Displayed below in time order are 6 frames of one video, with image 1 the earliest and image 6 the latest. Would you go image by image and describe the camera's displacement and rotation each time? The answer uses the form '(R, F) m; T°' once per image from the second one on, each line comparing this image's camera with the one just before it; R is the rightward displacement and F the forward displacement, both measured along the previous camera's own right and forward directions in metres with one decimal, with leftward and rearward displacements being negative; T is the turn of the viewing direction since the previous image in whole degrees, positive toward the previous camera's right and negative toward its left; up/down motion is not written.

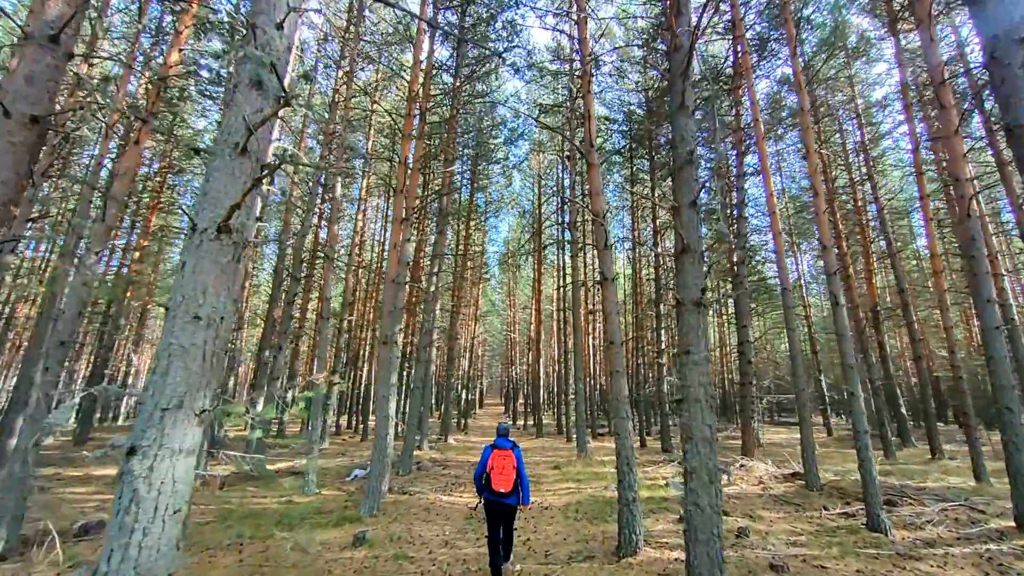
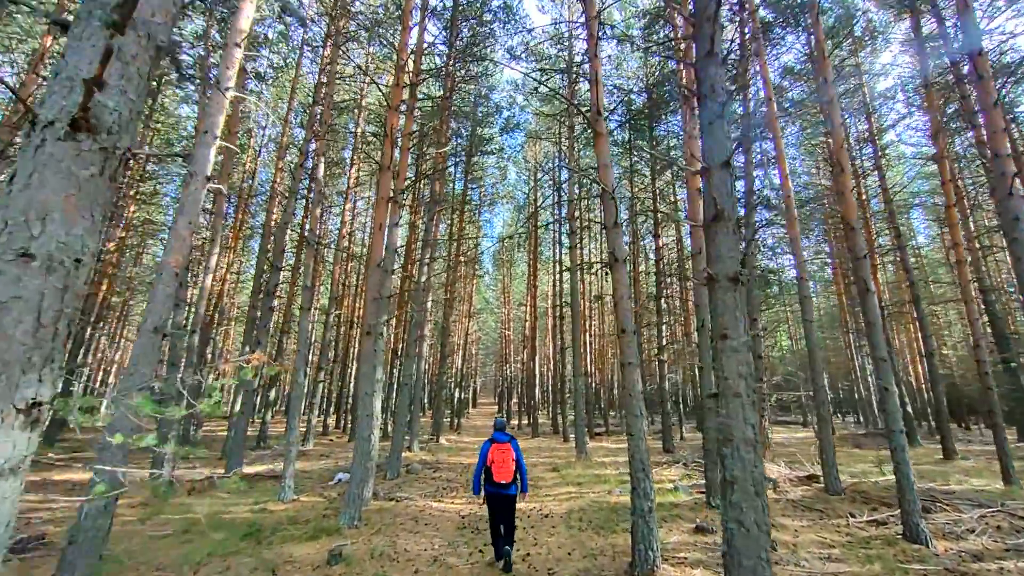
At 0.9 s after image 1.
(0.0, +0.6) m; +1°
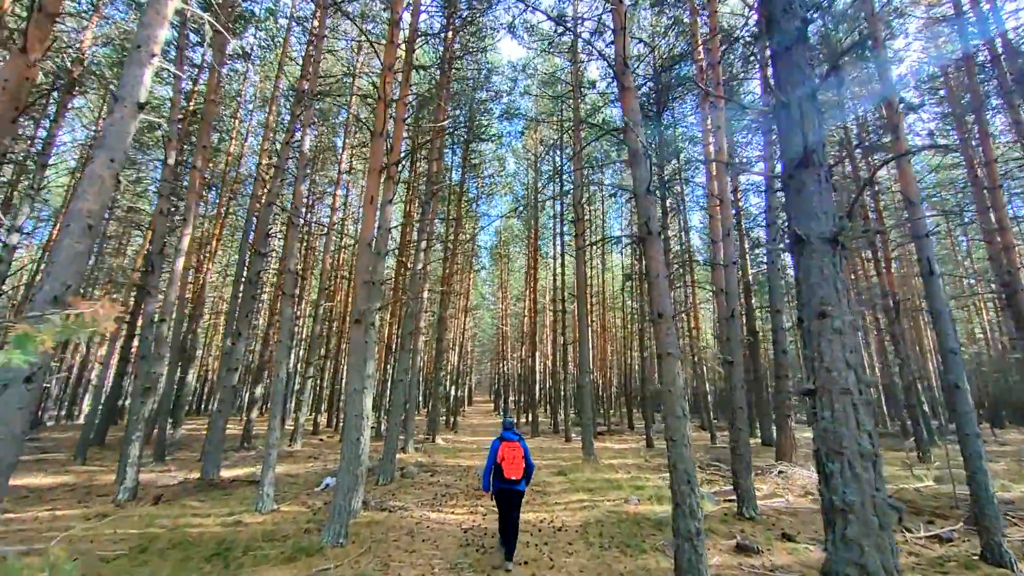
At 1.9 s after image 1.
(-0.2, +0.7) m; +1°
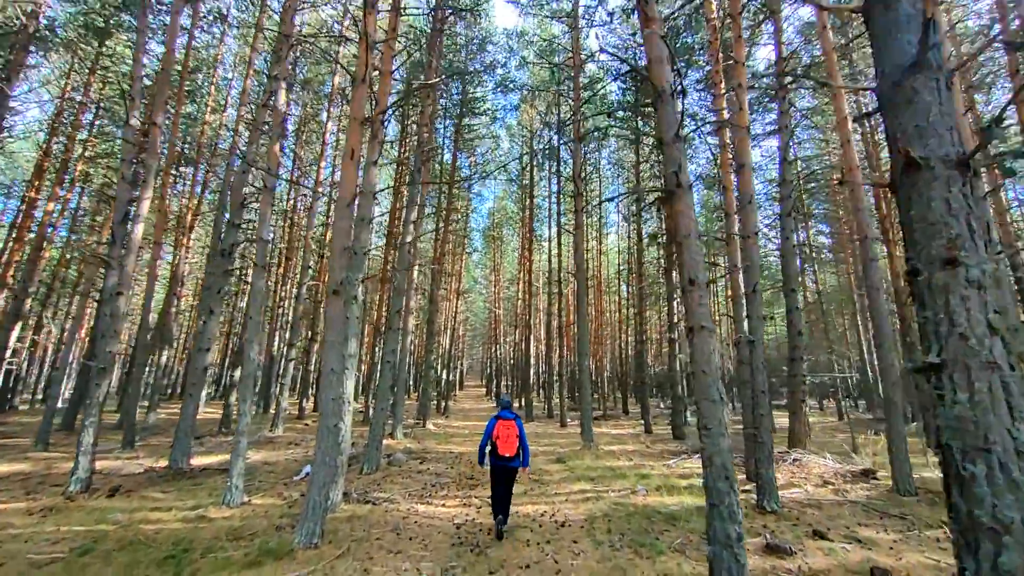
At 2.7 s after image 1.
(-0.1, +0.6) m; +1°
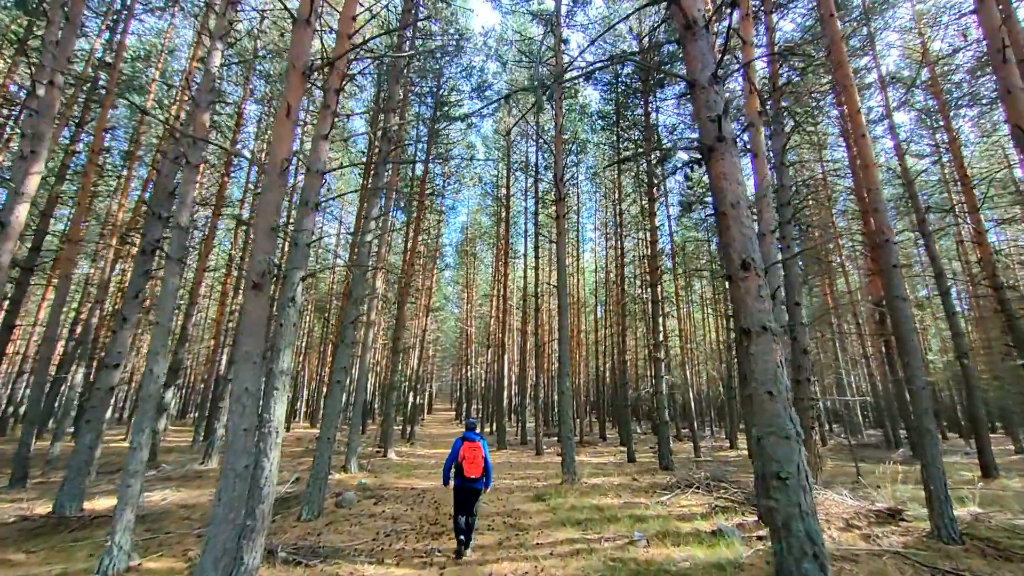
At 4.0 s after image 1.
(0.0, +1.0) m; +3°
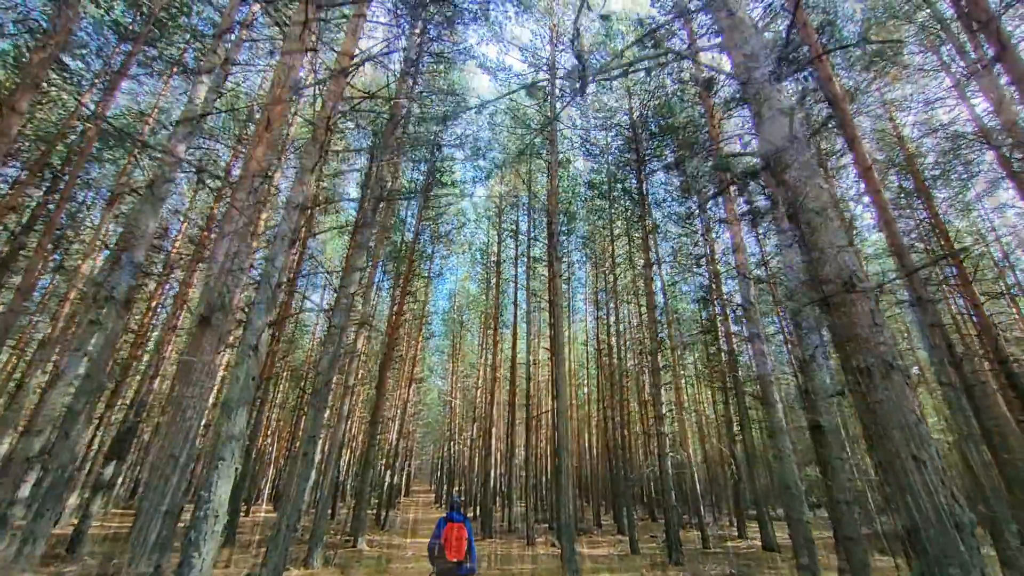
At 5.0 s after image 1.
(-0.2, +0.6) m; +2°
